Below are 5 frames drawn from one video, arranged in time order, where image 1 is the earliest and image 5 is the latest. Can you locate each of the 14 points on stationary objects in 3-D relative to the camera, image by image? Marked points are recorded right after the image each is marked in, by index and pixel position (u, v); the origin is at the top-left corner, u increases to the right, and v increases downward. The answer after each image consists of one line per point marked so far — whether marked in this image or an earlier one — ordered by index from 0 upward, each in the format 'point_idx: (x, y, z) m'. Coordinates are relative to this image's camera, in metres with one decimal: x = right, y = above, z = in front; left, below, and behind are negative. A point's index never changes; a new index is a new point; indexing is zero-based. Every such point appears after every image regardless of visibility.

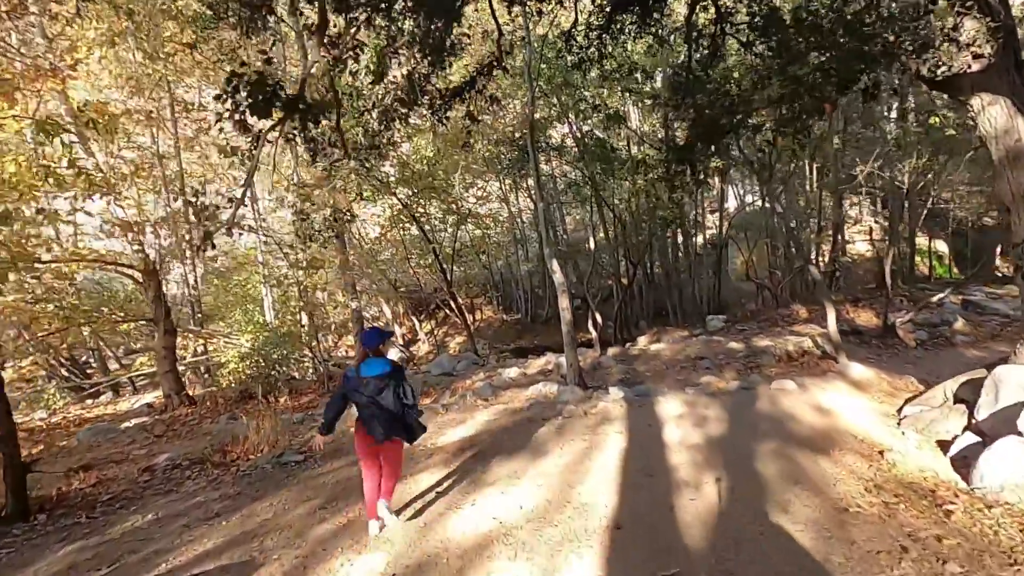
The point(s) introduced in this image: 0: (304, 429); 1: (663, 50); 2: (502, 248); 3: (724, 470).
0: (-1.6, -1.1, +5.2) m
1: (+1.9, +3.0, +8.4) m
2: (-0.2, +1.0, +16.9) m
3: (+1.2, -1.1, +3.8) m
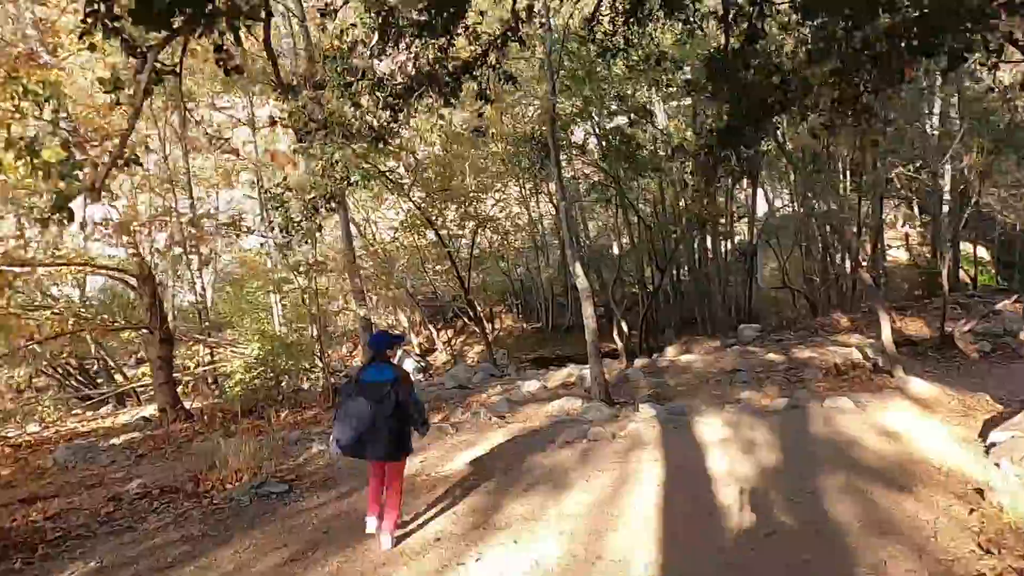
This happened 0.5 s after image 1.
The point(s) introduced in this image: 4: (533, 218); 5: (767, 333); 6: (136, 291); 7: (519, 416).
0: (-1.5, -1.1, +4.7) m
1: (+2.2, +2.9, +7.8) m
2: (+0.3, +0.8, +16.4) m
3: (+1.3, -1.1, +3.2) m
4: (+0.5, +1.6, +15.0) m
5: (+4.1, -0.7, +10.6) m
6: (-4.1, 0.0, +7.2) m
7: (+0.1, -1.2, +5.9) m
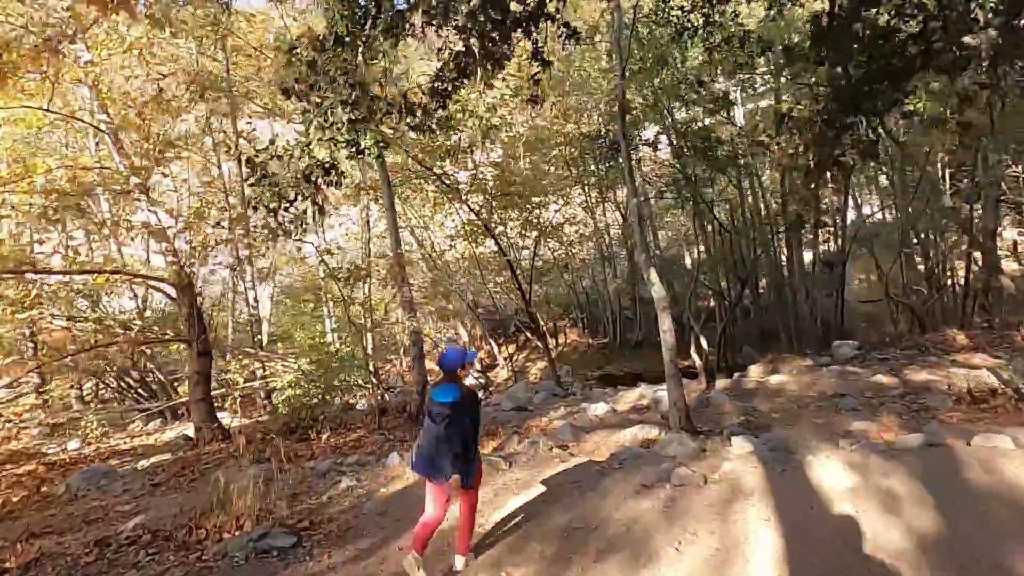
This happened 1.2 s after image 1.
0: (-1.1, -1.2, +4.0) m
1: (+2.8, +2.8, +6.8) m
2: (+1.8, +0.5, +15.5) m
3: (+1.5, -1.1, +2.2) m
4: (+1.9, +1.3, +14.1) m
5: (+5.0, -0.9, +9.4) m
6: (-3.5, -0.1, +6.8) m
7: (+0.6, -1.2, +5.1) m
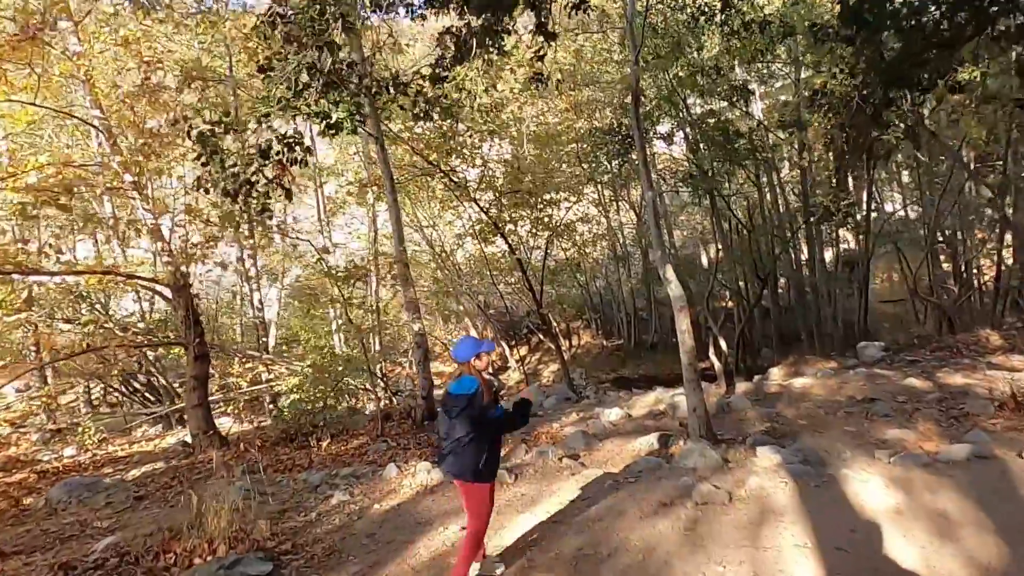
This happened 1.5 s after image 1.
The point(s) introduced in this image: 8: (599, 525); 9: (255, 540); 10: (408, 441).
0: (-1.1, -1.2, +3.7) m
1: (+2.9, +2.9, +6.5) m
2: (+2.0, +0.5, +15.1) m
3: (+1.5, -1.1, +1.8) m
4: (+2.1, +1.3, +13.8) m
5: (+5.2, -0.9, +8.9) m
6: (-3.4, -0.1, +6.6) m
7: (+0.6, -1.2, +4.8) m
8: (+0.4, -1.1, +3.1) m
9: (-1.1, -1.1, +2.9) m
10: (-1.0, -1.4, +6.1) m
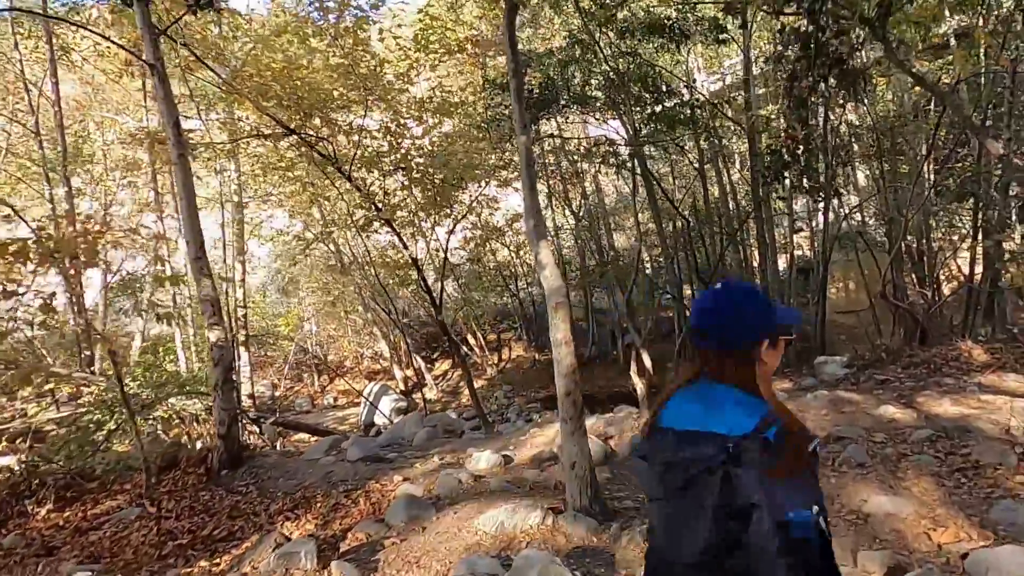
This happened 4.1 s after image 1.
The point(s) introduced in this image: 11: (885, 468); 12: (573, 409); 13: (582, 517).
0: (-2.1, -1.1, +1.7) m
1: (+1.8, +2.9, +4.8) m
2: (+0.4, +0.4, +13.4) m
3: (+0.6, -0.9, 0.0) m
4: (+0.5, +1.2, +12.0) m
5: (+3.9, -0.9, +7.3) m
6: (-4.5, -0.1, +4.5) m
7: (-0.5, -1.1, +2.9) m
8: (-0.6, -1.0, +1.3) m
9: (-2.1, -1.0, +1.0) m
10: (-2.1, -1.4, +4.1) m
11: (+2.1, -1.0, +3.7) m
12: (+0.3, -0.6, +3.2) m
13: (+0.3, -1.1, +3.1) m
